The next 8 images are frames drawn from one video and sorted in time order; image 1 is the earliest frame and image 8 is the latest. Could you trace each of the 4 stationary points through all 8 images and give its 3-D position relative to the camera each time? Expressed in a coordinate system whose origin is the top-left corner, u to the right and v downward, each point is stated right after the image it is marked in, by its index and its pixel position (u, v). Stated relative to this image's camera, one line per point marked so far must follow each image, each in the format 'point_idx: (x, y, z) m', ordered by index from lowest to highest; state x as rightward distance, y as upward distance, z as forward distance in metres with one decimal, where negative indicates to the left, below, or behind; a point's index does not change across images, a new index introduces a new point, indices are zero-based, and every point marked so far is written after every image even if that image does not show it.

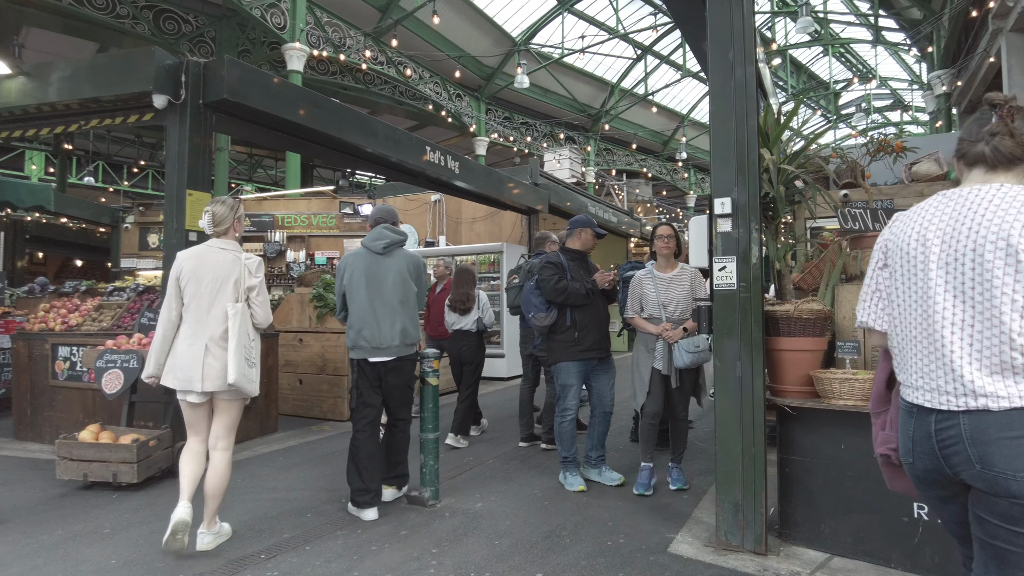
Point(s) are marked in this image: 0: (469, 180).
0: (-0.5, +1.4, +8.3) m
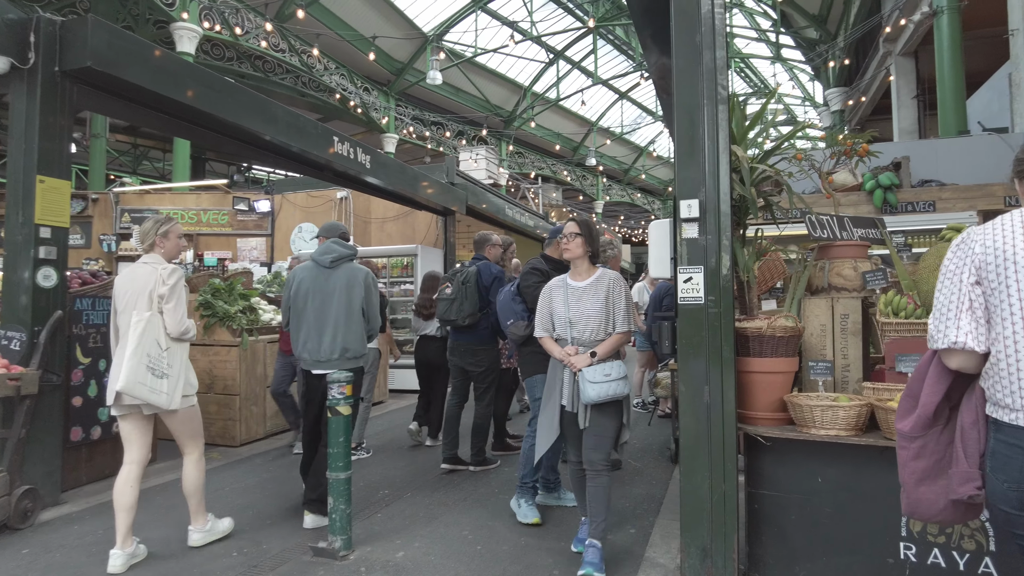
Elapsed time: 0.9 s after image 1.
0: (-1.5, +1.3, +7.6) m
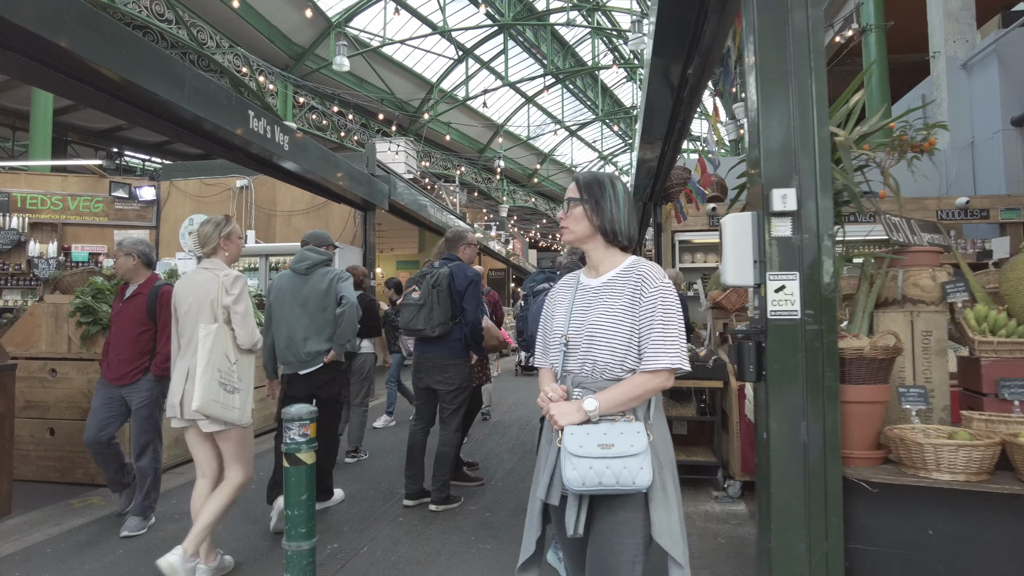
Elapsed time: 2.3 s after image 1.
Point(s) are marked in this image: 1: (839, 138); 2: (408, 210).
0: (-2.1, +1.3, +6.6) m
1: (+1.1, +0.5, +2.3) m
2: (-1.6, +1.2, +10.0) m
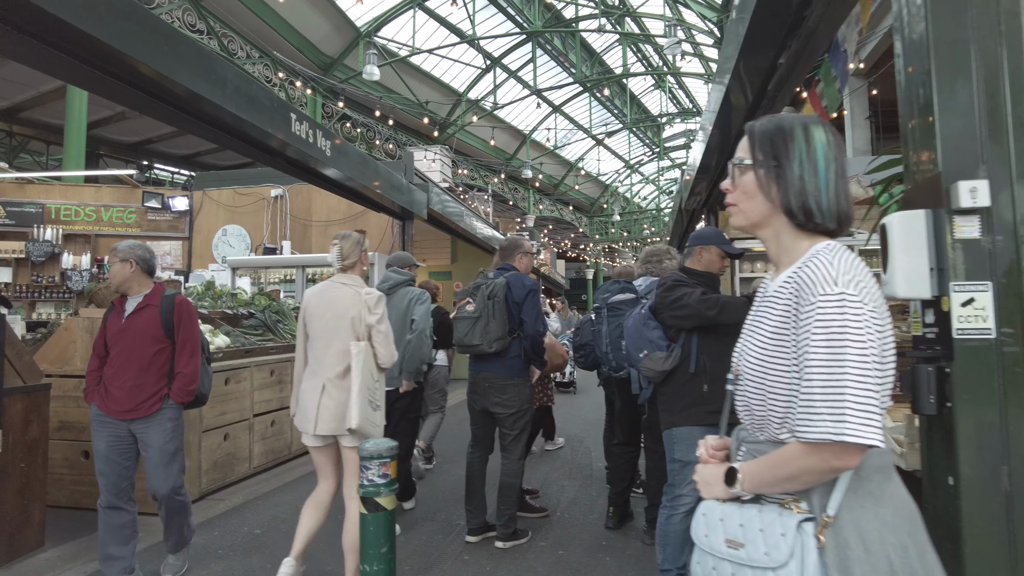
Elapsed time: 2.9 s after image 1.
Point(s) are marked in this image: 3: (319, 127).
0: (-1.6, +1.2, +6.3) m
1: (+1.5, +0.5, +1.9) m
2: (-1.0, +1.0, +9.6) m
3: (-1.7, +1.4, +5.9) m
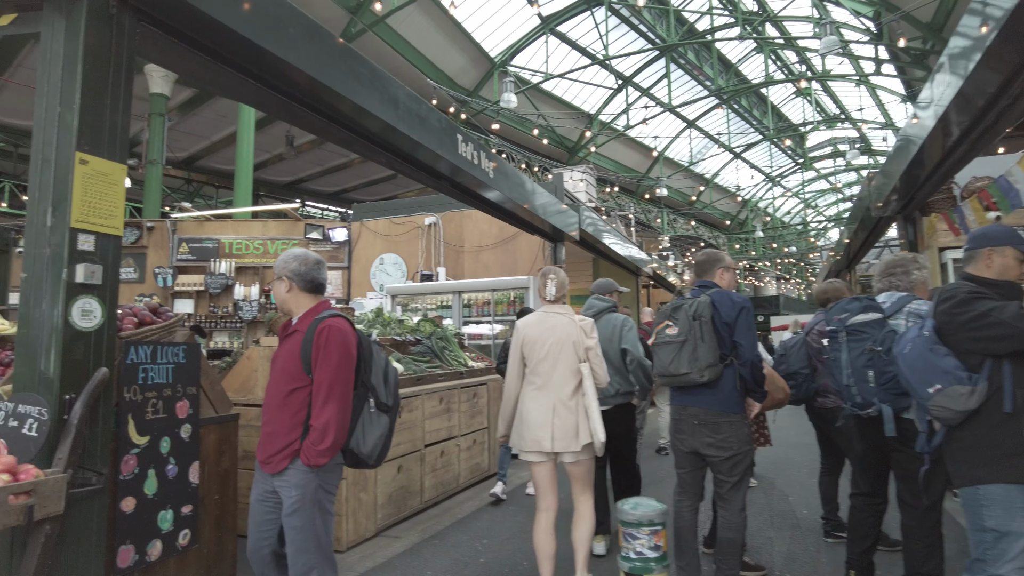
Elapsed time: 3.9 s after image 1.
0: (-0.1, +0.9, +6.1) m
1: (+2.2, +0.5, +1.2) m
2: (+1.2, +0.7, +9.2) m
3: (-0.3, +1.2, +5.7) m
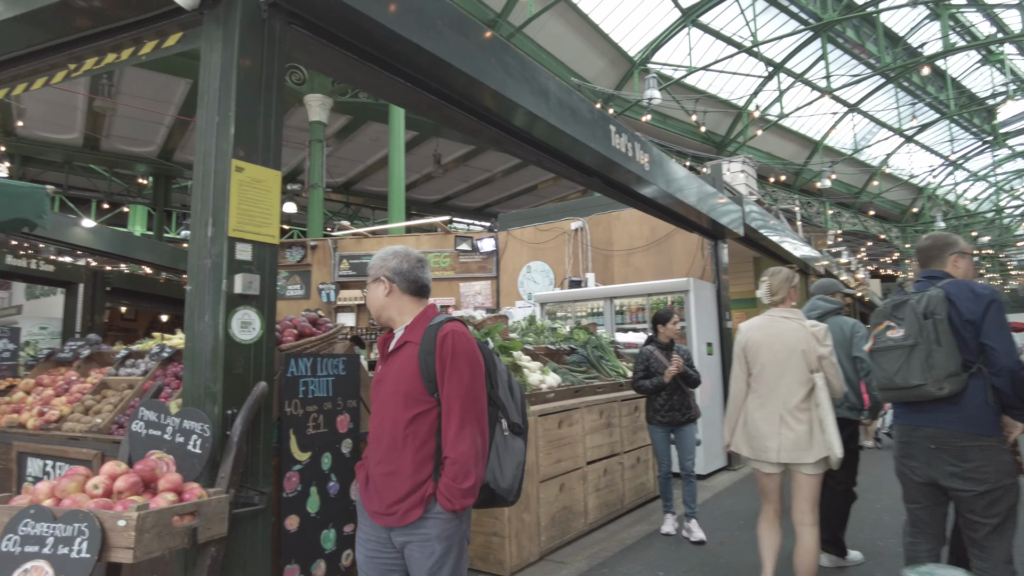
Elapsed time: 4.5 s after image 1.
0: (+1.3, +0.9, +5.6) m
1: (+2.4, +0.6, +0.3) m
2: (+3.2, +0.7, +8.4) m
3: (+1.0, +1.2, +5.3) m
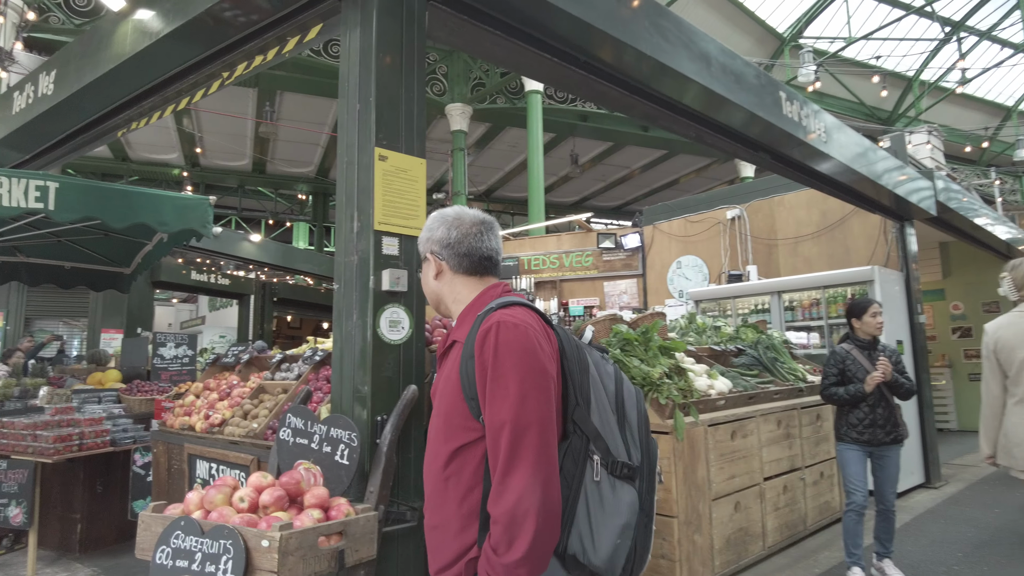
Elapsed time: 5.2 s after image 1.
0: (+2.4, +1.0, +4.9) m
1: (+2.4, +0.7, -0.6) m
2: (+4.9, +0.8, +7.2) m
3: (+2.1, +1.3, +4.6) m
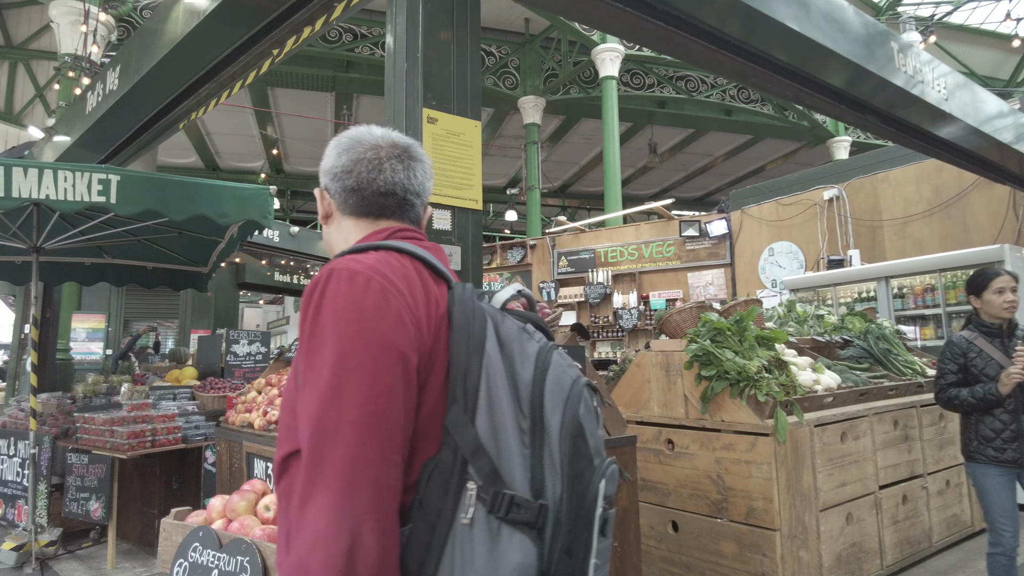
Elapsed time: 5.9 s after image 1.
0: (+2.9, +1.1, +4.2) m
1: (+2.3, +0.8, -1.2) m
2: (+5.7, +1.0, +6.2) m
3: (+2.5, +1.4, +4.0) m
